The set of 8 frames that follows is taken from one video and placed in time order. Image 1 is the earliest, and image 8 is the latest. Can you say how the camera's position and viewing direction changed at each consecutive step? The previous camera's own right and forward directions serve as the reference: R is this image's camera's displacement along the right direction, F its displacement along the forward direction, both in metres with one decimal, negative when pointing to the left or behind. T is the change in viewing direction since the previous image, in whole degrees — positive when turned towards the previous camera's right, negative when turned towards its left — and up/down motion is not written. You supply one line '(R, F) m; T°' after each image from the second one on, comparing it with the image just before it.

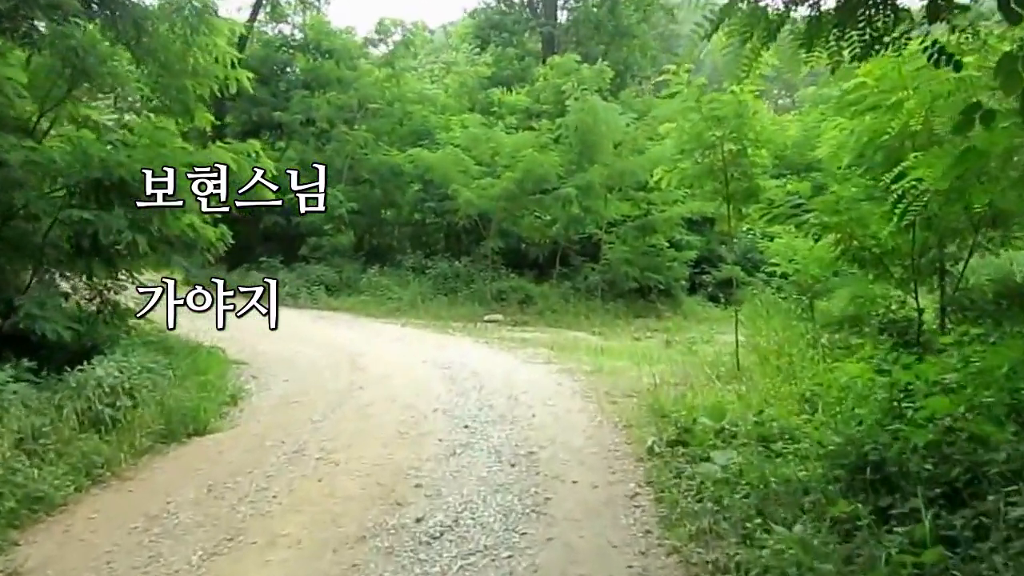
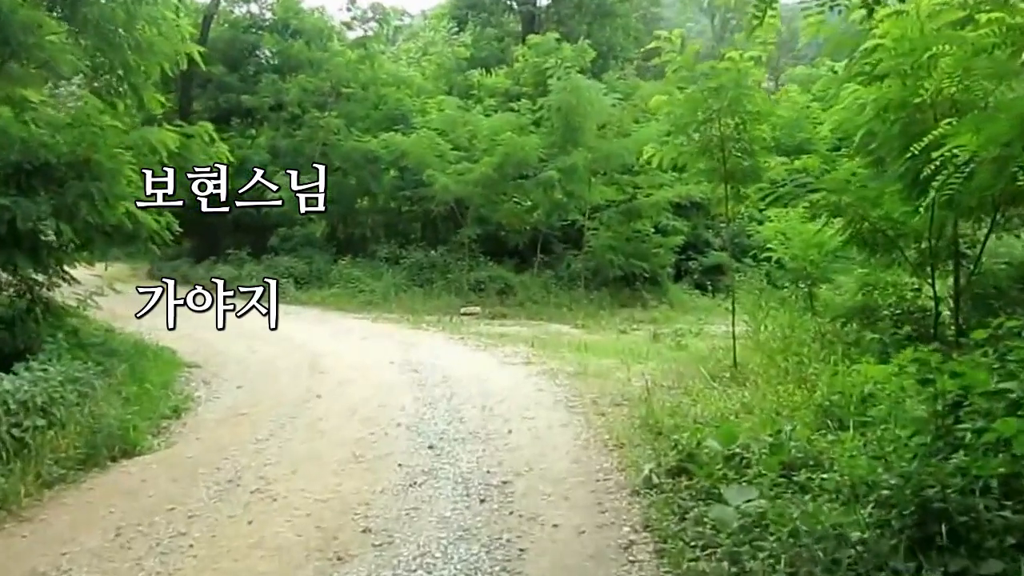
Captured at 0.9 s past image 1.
(+0.1, +0.9) m; +1°
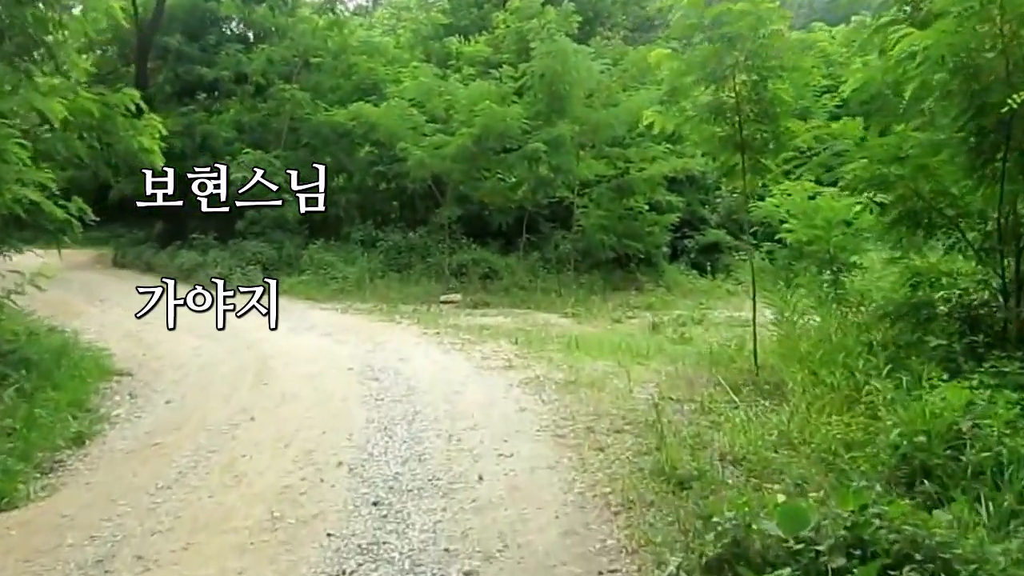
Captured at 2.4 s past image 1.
(+0.1, +1.4) m; +1°
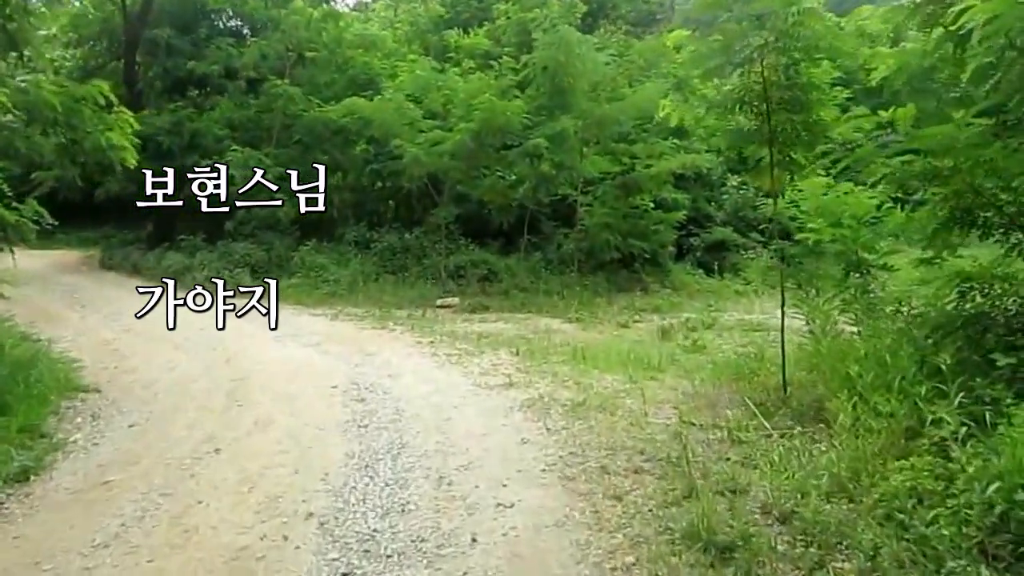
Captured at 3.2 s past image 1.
(0.0, +0.8) m; 0°
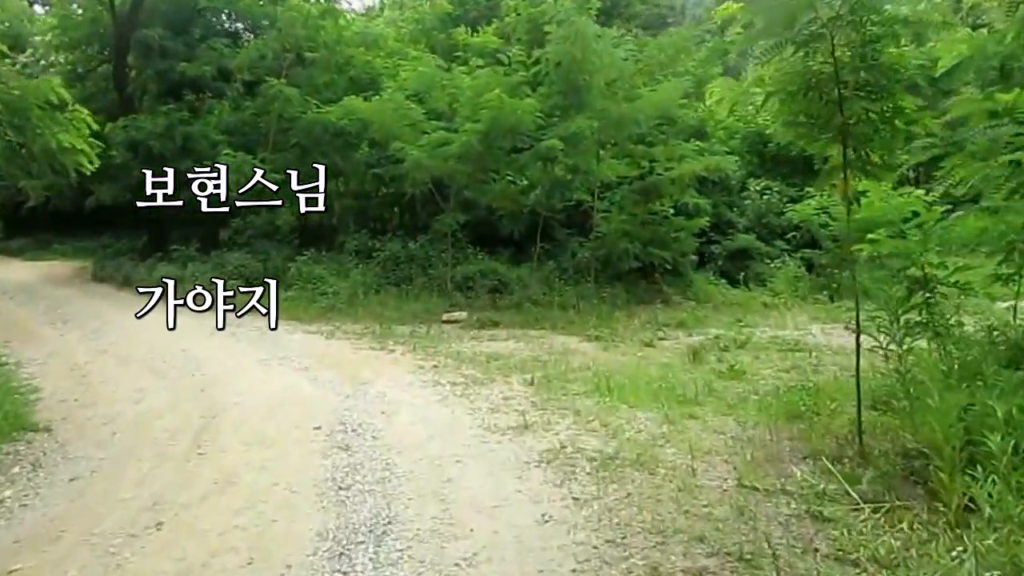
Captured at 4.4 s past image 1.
(0.0, +1.1) m; 0°
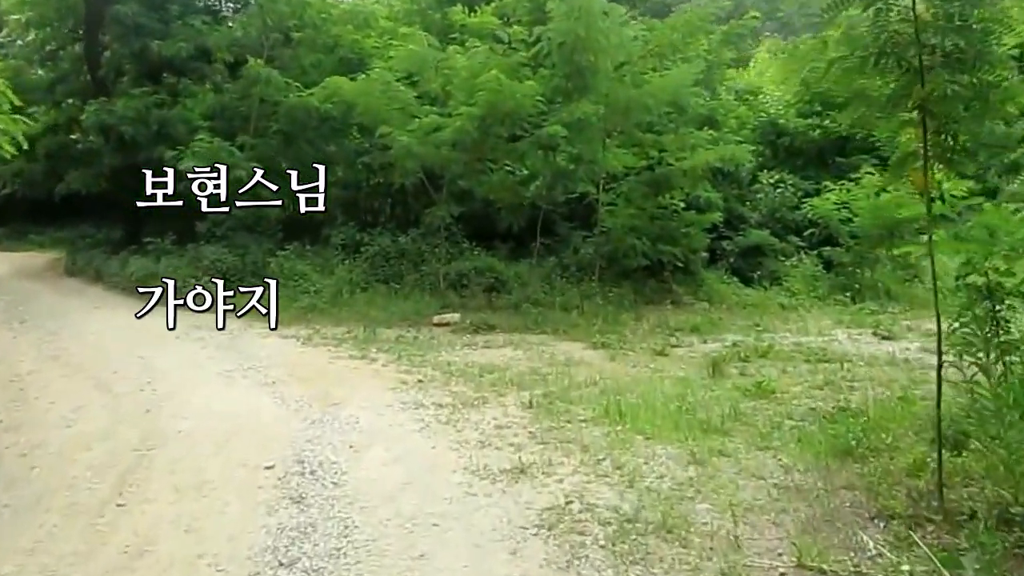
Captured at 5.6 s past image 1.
(0.0, +1.1) m; 0°
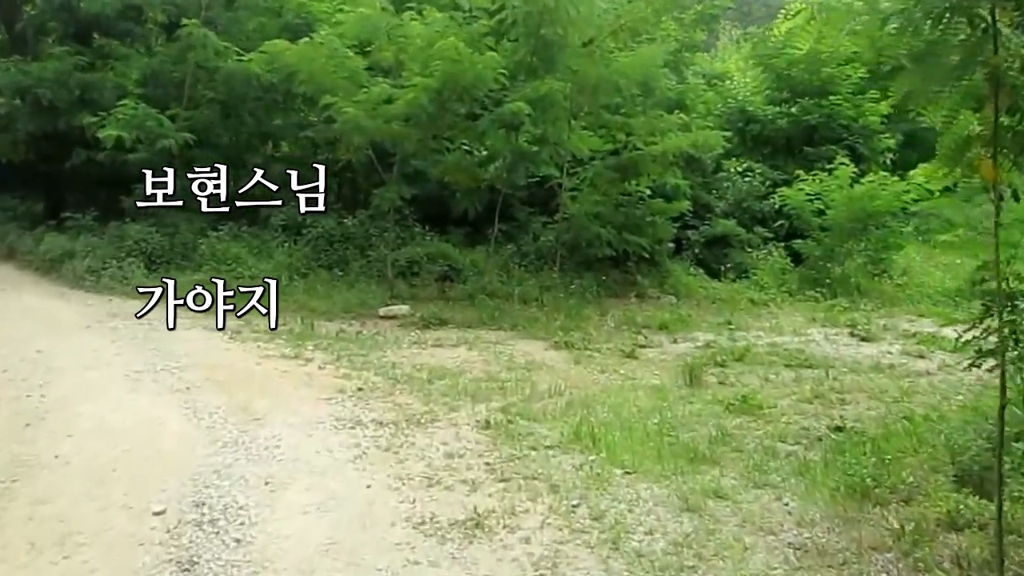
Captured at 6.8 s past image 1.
(0.0, +1.0) m; +2°
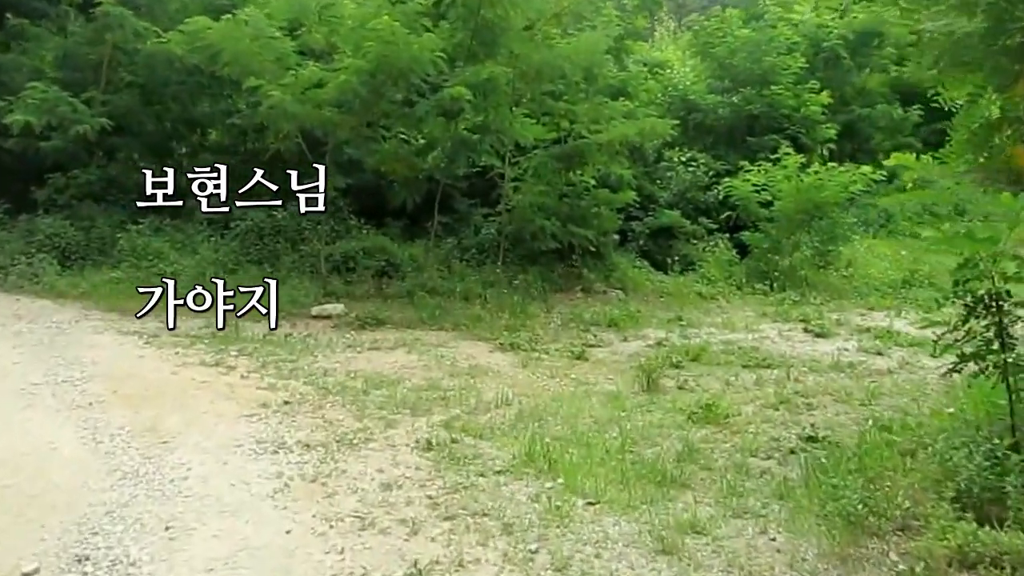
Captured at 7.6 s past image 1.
(0.0, +0.7) m; +3°
